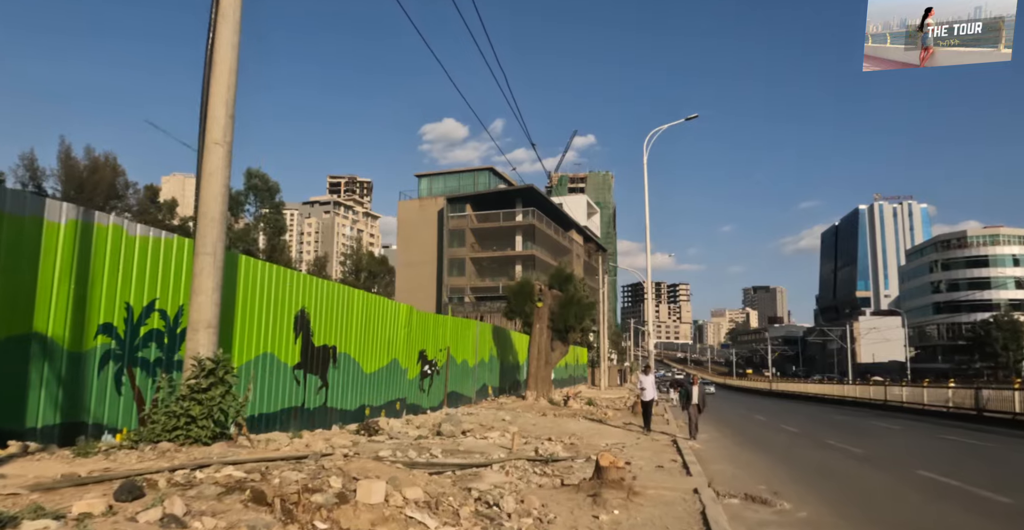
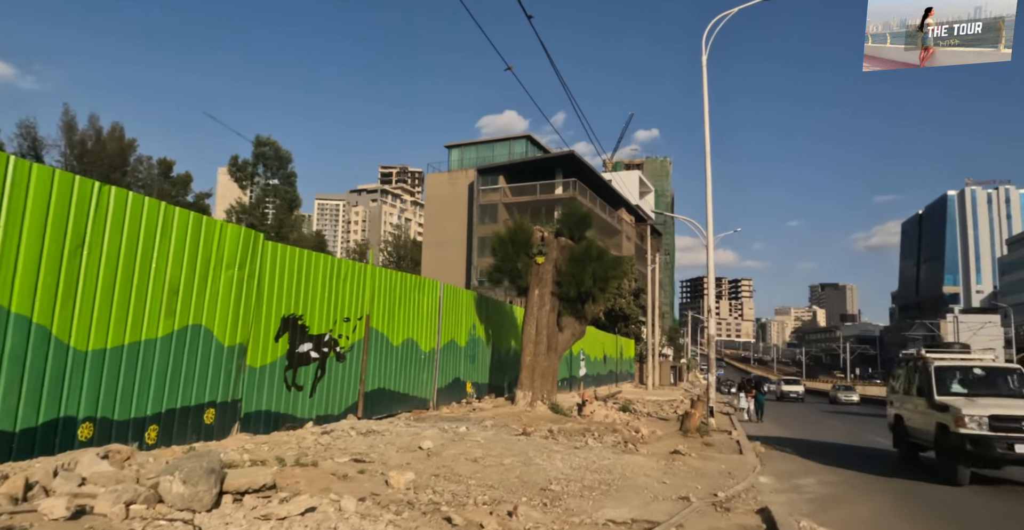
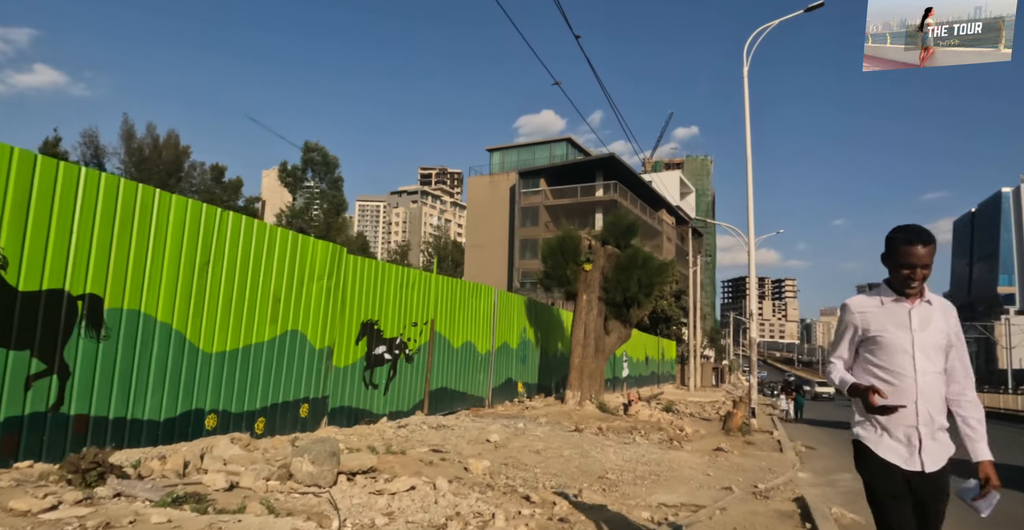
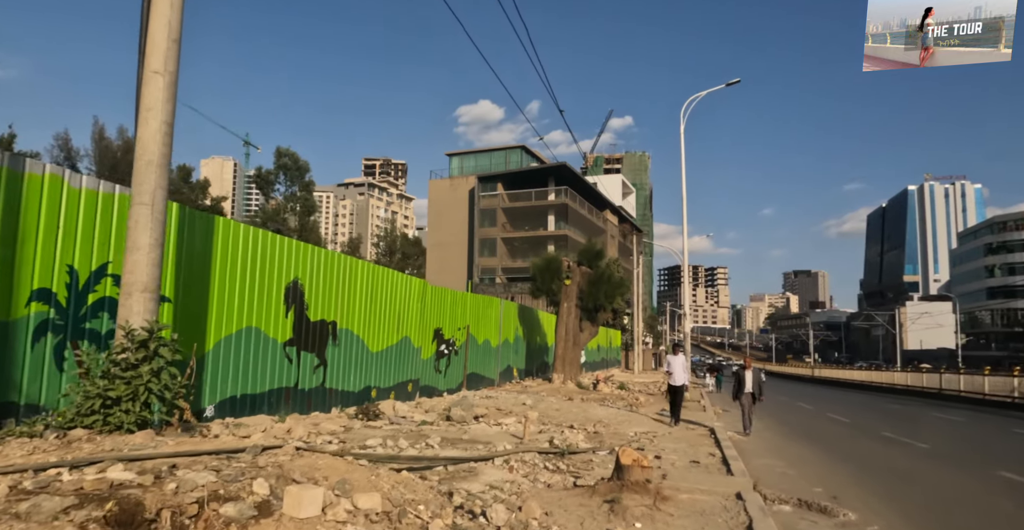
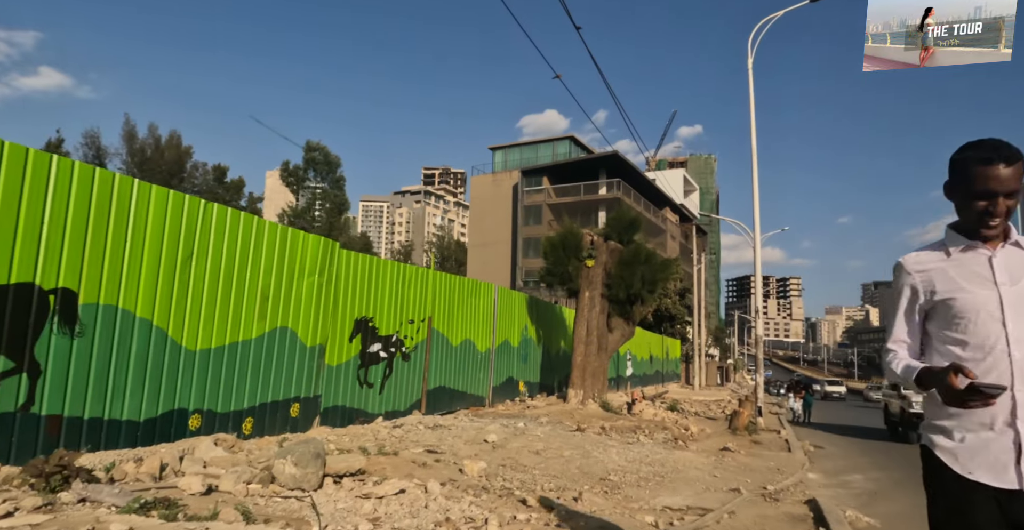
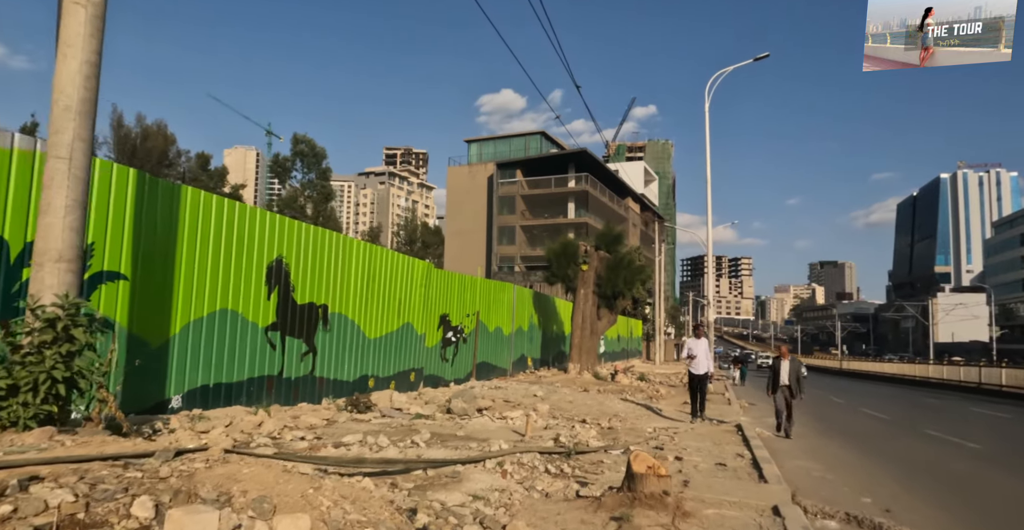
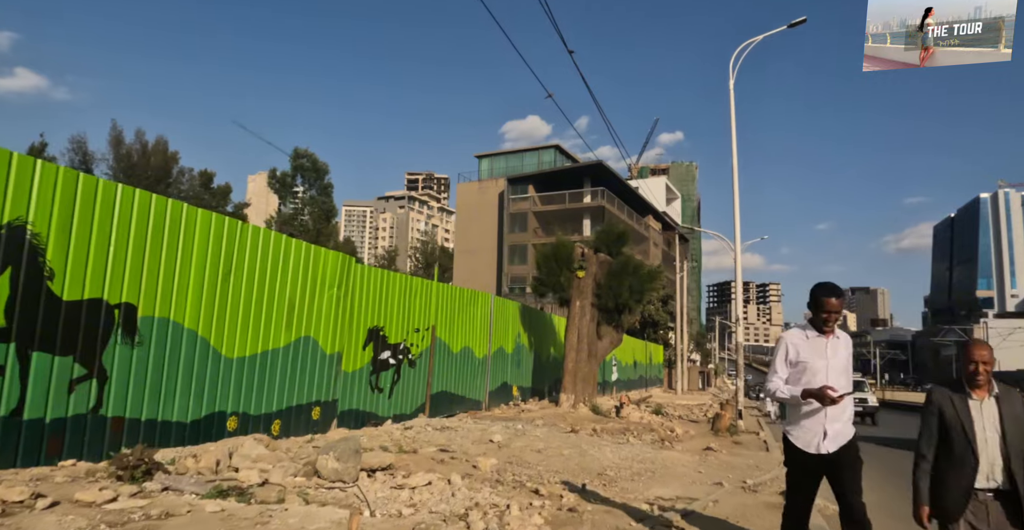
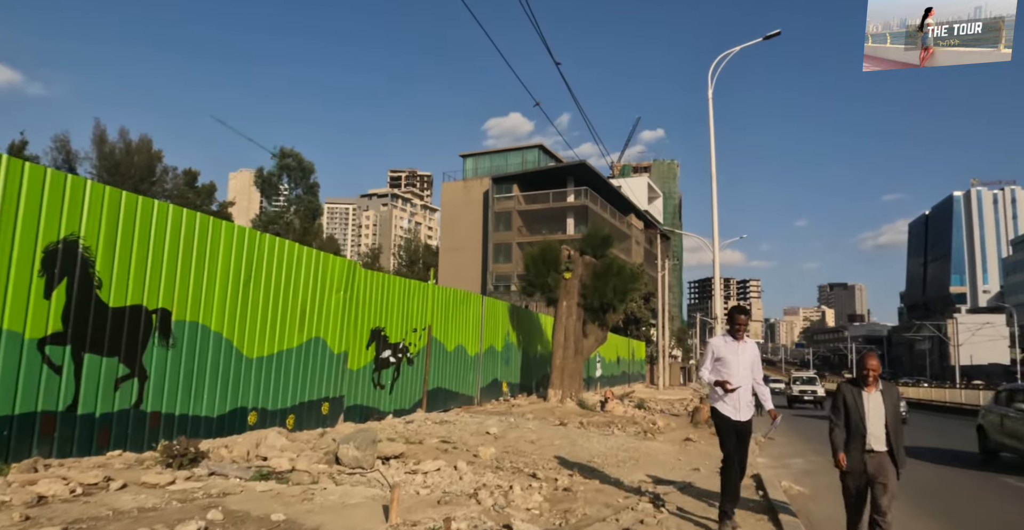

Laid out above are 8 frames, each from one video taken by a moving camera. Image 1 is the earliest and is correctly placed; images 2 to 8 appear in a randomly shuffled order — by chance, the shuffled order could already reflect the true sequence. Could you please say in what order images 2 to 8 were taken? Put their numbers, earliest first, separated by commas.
4, 6, 8, 7, 3, 5, 2
